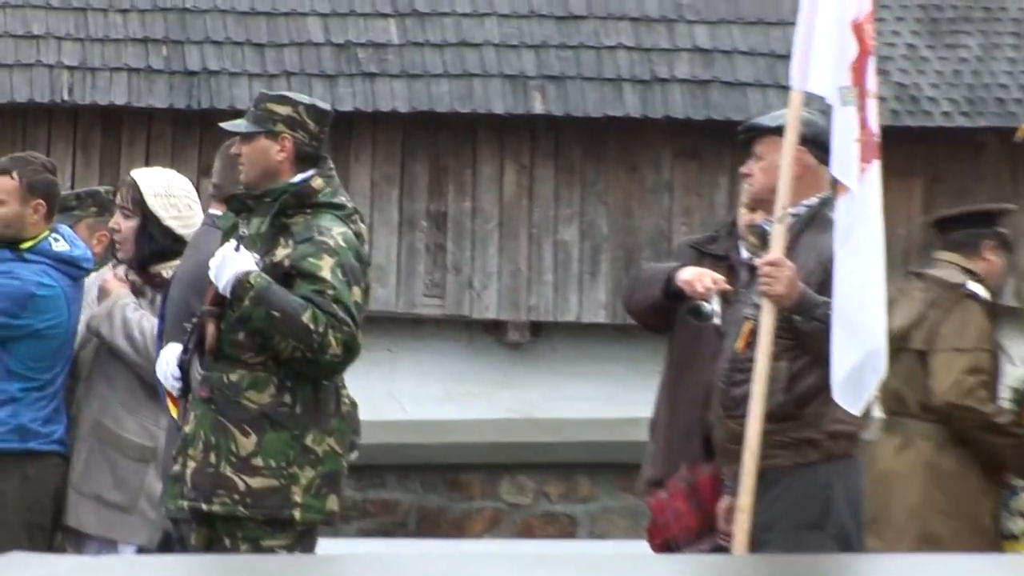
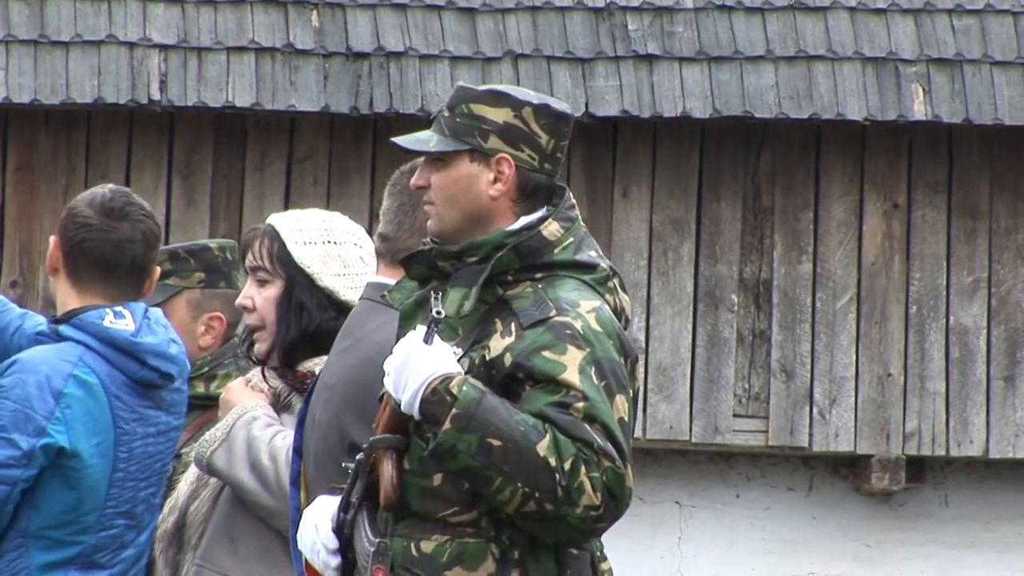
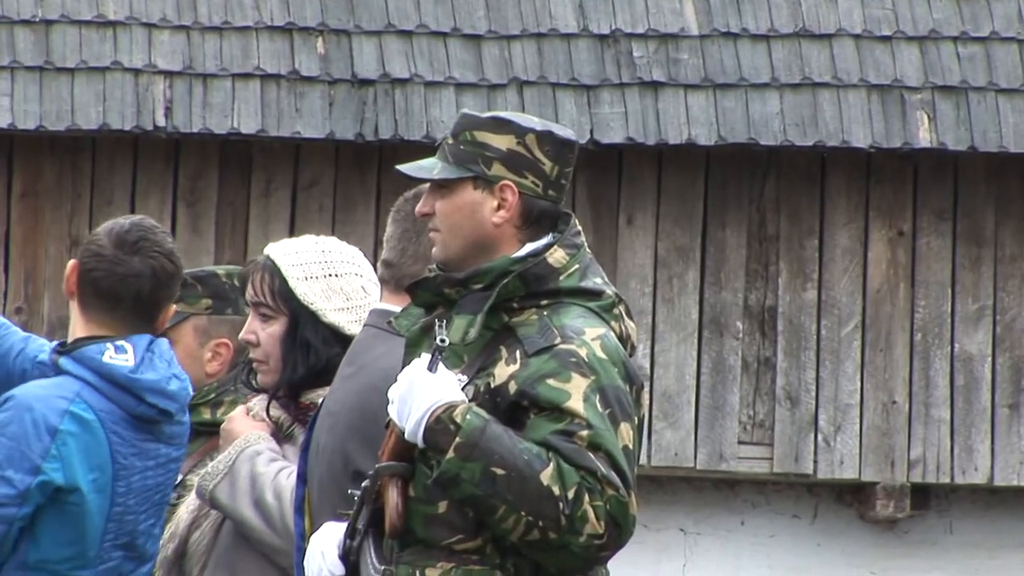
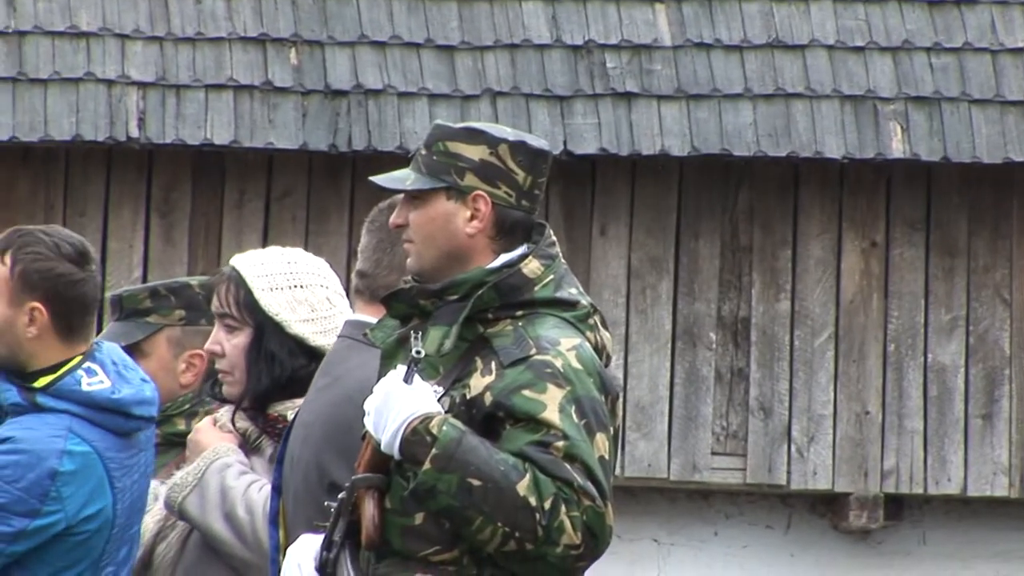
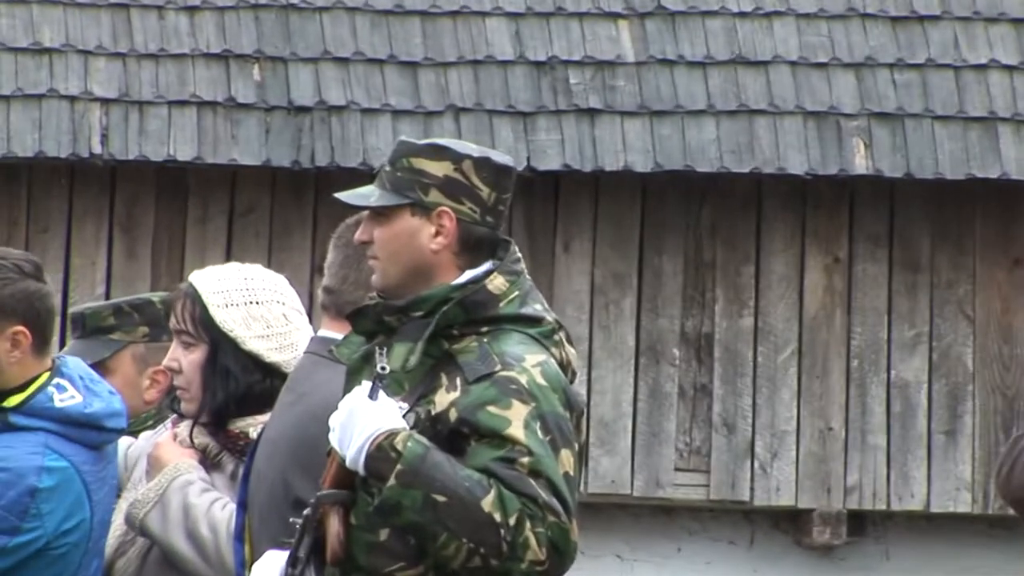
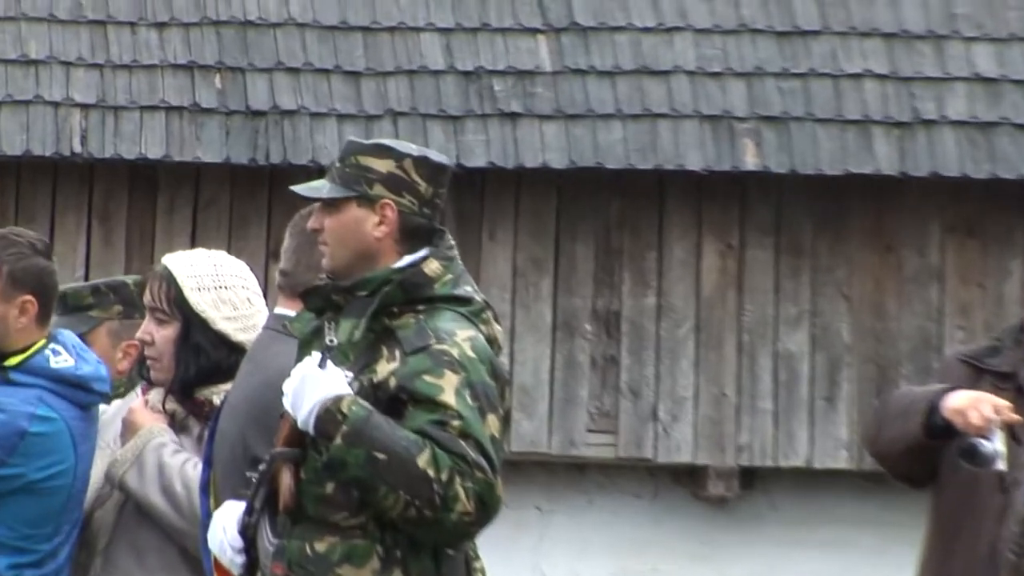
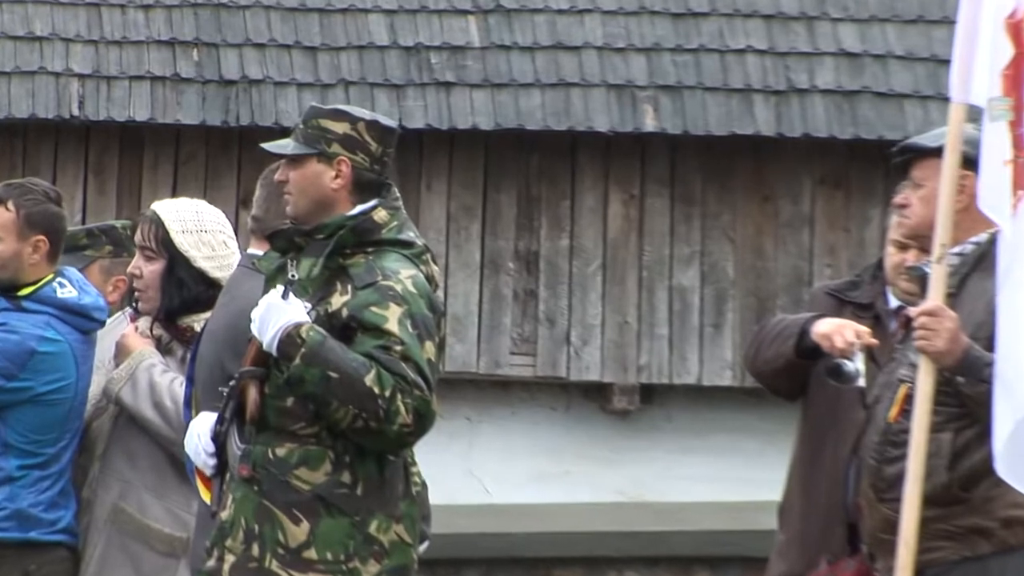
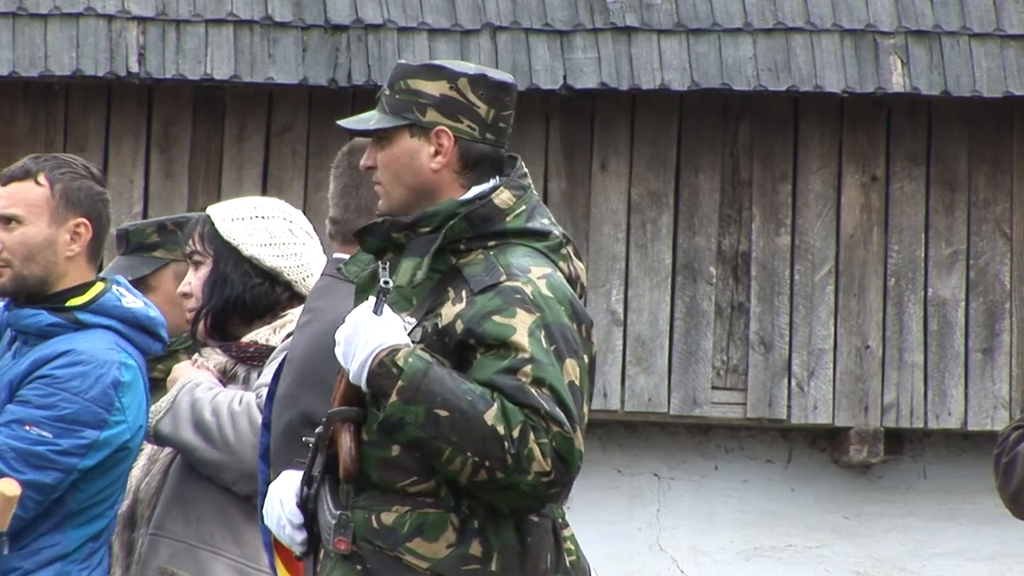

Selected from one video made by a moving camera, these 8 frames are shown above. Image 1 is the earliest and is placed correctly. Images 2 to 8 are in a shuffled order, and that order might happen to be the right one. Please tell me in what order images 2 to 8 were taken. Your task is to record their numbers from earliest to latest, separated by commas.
7, 6, 5, 4, 3, 2, 8
